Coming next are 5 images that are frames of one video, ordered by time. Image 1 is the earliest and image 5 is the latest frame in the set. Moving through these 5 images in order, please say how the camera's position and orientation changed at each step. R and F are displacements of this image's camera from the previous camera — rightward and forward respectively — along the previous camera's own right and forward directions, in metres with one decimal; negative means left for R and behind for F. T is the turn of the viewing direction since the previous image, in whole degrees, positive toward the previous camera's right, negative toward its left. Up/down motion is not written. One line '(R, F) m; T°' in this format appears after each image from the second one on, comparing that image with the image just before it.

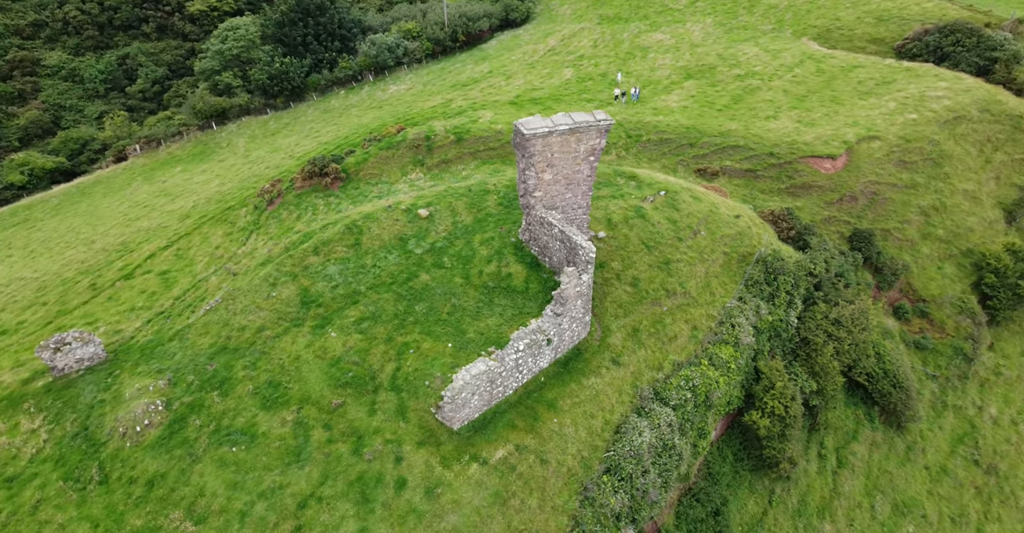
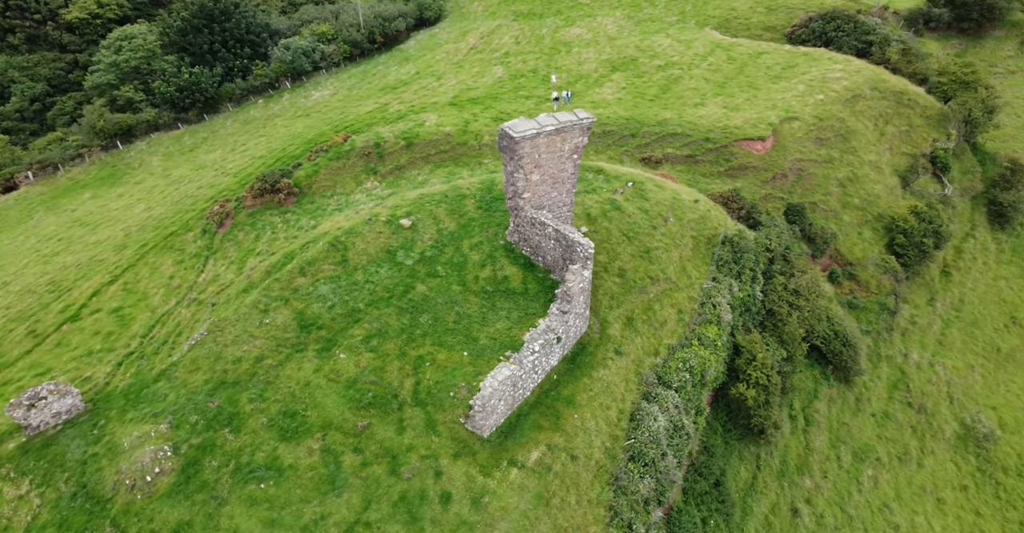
(-2.0, 0.0) m; +7°
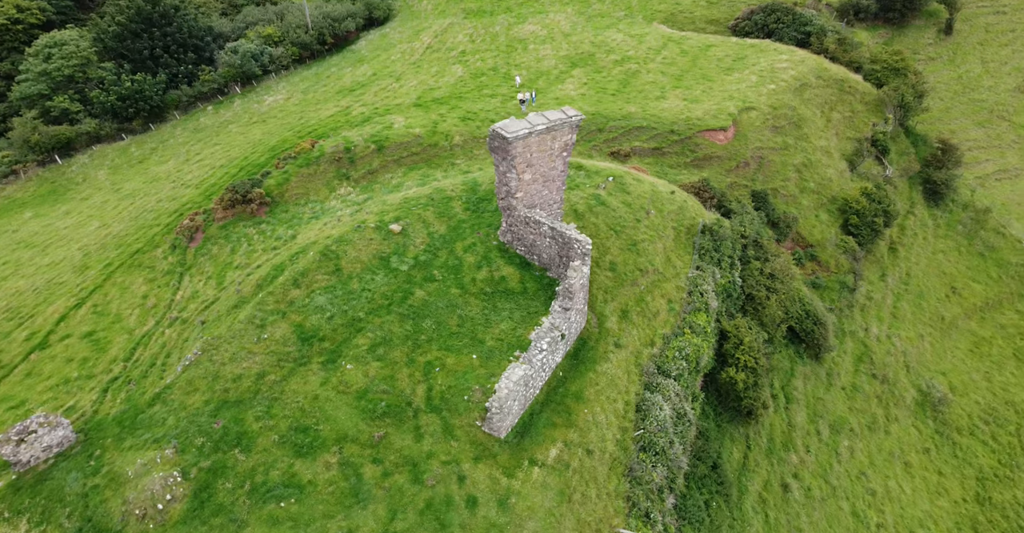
(-1.1, -0.1) m; +4°
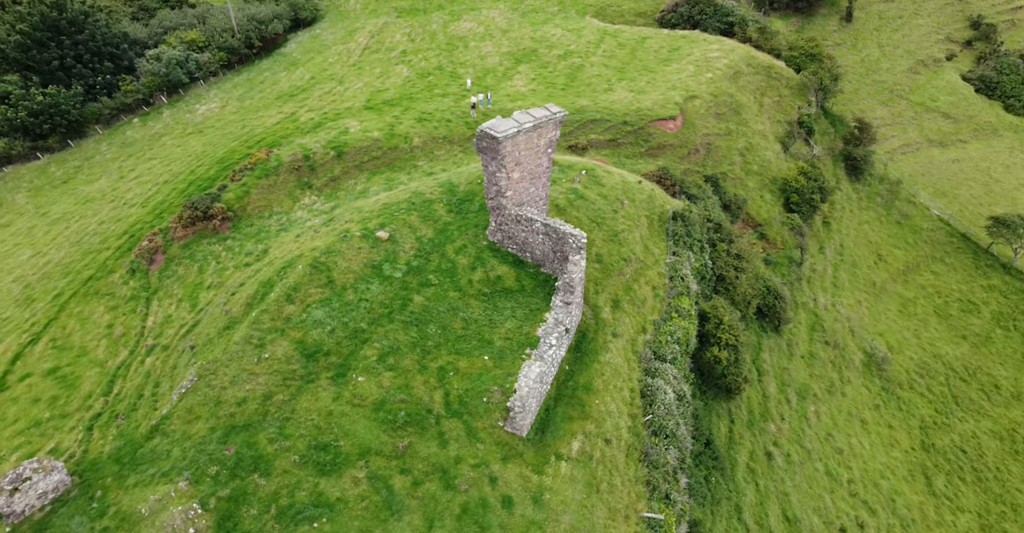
(-1.5, -0.1) m; +5°
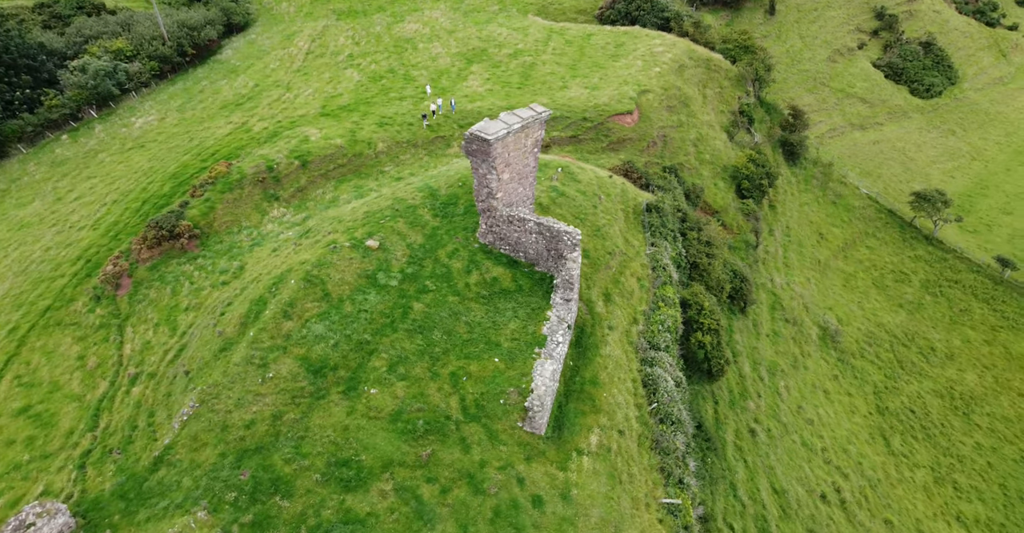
(-1.3, -0.2) m; +4°
